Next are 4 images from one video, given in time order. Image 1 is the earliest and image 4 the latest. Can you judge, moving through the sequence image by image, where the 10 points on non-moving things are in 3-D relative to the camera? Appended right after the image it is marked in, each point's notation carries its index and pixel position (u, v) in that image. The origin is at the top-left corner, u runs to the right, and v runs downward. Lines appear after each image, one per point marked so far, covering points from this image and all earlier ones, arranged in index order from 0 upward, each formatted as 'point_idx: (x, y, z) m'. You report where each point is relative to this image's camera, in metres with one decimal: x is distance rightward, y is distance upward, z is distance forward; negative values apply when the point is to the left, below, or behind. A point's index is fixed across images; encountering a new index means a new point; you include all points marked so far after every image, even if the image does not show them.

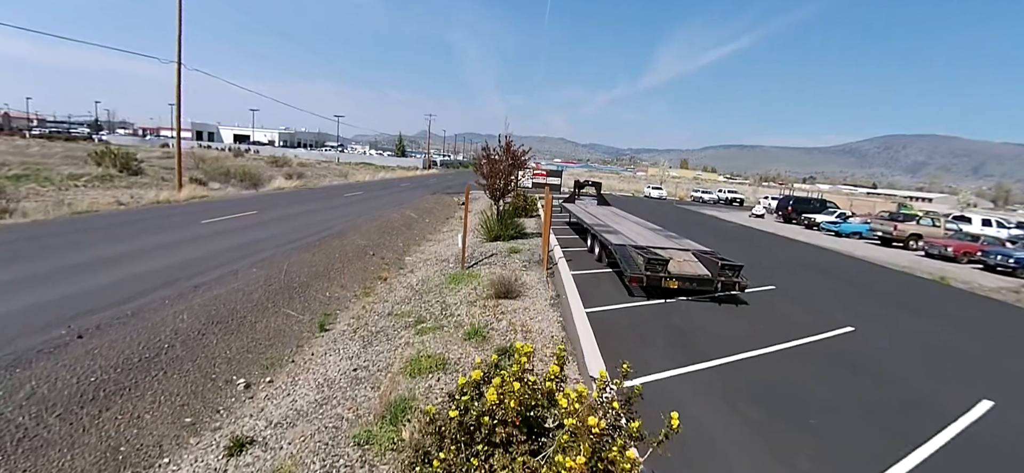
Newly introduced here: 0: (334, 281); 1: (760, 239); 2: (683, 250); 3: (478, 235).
0: (-3.6, -0.9, +8.9) m
1: (+11.2, -0.2, +19.8) m
2: (+3.1, -0.3, +7.9) m
3: (-1.0, +0.1, +12.8) m
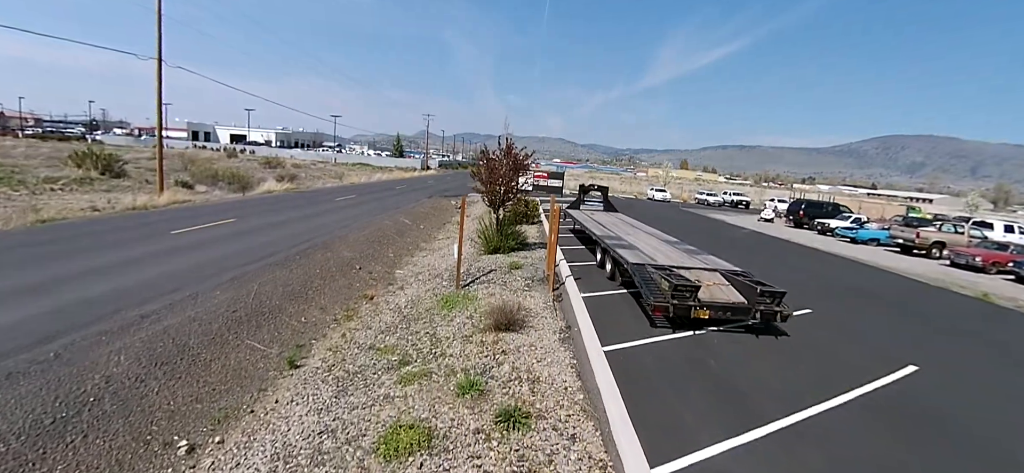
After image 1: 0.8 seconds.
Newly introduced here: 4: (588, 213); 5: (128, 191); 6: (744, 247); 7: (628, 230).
0: (-3.6, -1.2, +7.8) m
1: (+11.2, -0.5, +18.8) m
2: (+3.1, -0.5, +6.9) m
3: (-1.0, -0.2, +11.8) m
4: (+2.5, +0.7, +13.8) m
5: (-16.8, +1.9, +19.2) m
6: (+9.9, -0.5, +18.7) m
7: (+2.8, +0.2, +10.5) m
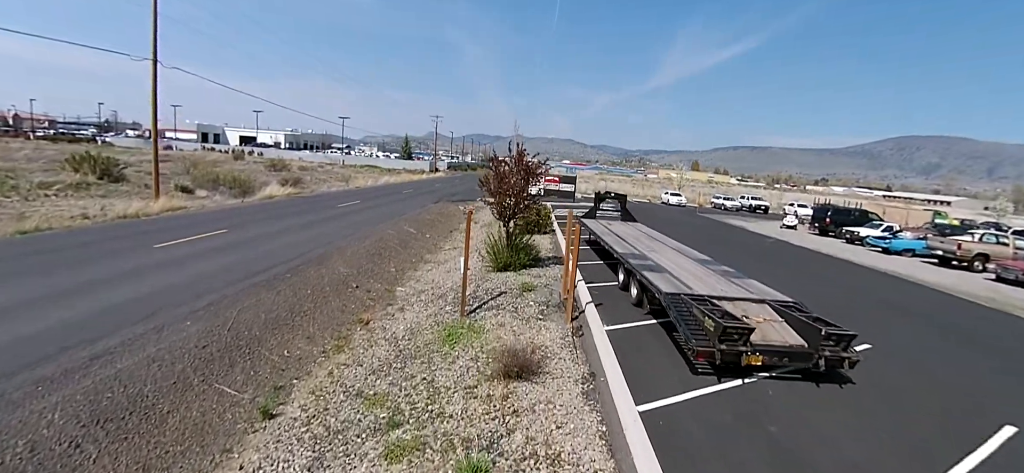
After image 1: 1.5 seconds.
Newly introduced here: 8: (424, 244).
0: (-3.4, -1.5, +7.0) m
1: (+11.6, -0.9, +17.6) m
2: (+3.3, -0.9, +5.9) m
3: (-0.7, -0.6, +10.9) m
4: (+2.8, +0.4, +12.8) m
5: (-16.4, +1.7, +18.6) m
6: (+10.3, -0.9, +17.6) m
7: (+3.0, -0.2, +9.4) m
8: (-2.8, -0.2, +14.2) m
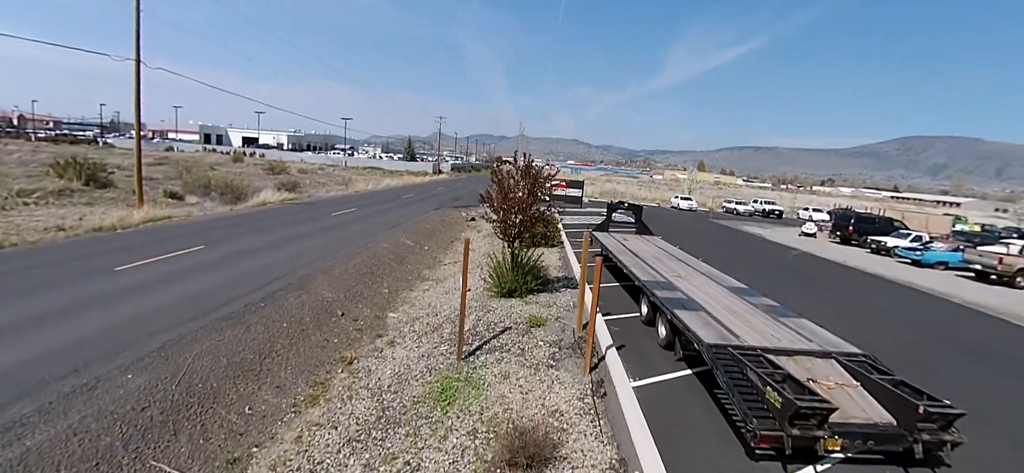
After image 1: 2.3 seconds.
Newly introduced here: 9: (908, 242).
0: (-3.3, -1.9, +5.9) m
1: (+11.8, -1.4, +16.4) m
2: (+3.3, -1.3, +4.7) m
3: (-0.6, -1.0, +9.8) m
4: (+2.9, 0.0, +11.7) m
5: (-16.2, +1.3, +17.6) m
6: (+10.5, -1.3, +16.4) m
7: (+3.2, -0.6, +8.3) m
8: (-2.7, -0.7, +13.1) m
9: (+16.9, -0.2, +18.7) m
